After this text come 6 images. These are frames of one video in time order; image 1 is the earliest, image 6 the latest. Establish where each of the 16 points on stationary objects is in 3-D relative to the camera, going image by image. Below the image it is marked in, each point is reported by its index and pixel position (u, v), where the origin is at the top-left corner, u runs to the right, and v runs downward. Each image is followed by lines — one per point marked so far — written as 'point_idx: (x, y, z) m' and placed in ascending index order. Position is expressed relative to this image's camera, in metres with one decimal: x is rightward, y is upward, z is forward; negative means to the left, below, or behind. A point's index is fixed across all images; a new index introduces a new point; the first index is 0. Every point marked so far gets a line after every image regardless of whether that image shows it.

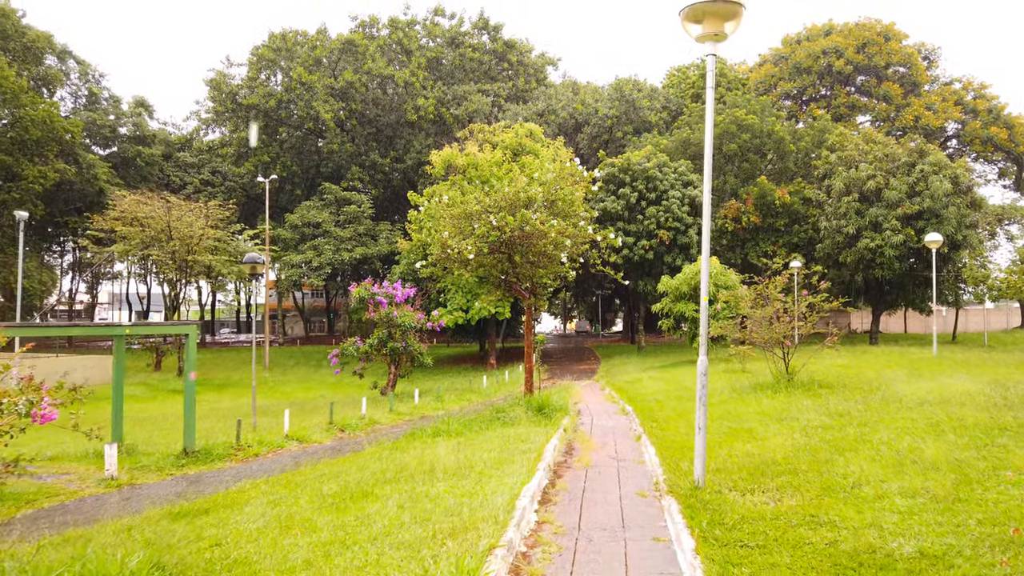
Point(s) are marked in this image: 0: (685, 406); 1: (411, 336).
0: (+2.6, -1.8, +11.2) m
1: (-2.6, -1.3, +19.8) m
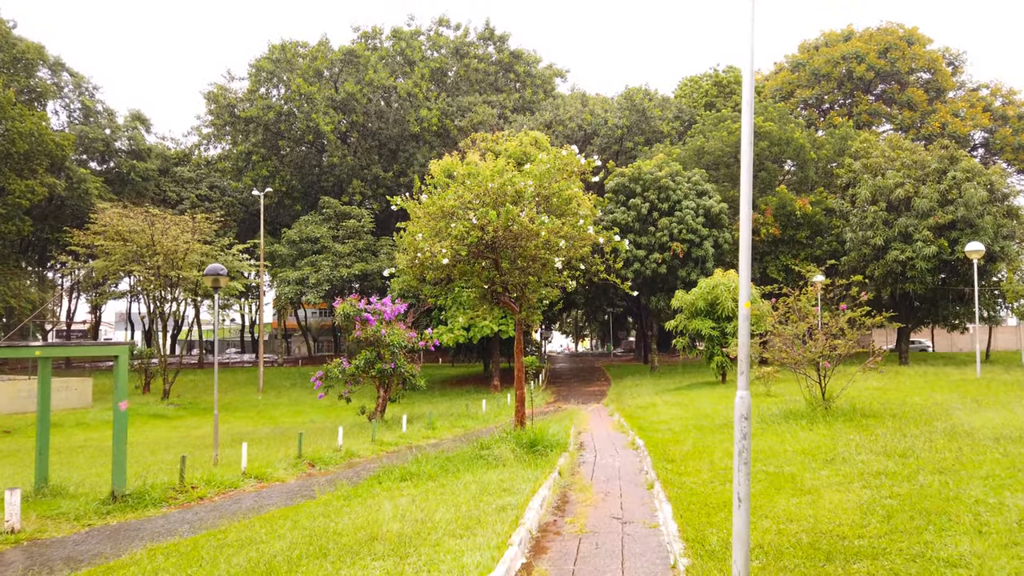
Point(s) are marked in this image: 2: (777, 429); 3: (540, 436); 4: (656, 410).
0: (+2.5, -1.9, +9.4) m
1: (-2.6, -1.6, +18.2) m
2: (+3.5, -1.9, +10.0) m
3: (+0.3, -1.8, +9.0) m
4: (+2.8, -2.4, +14.8) m
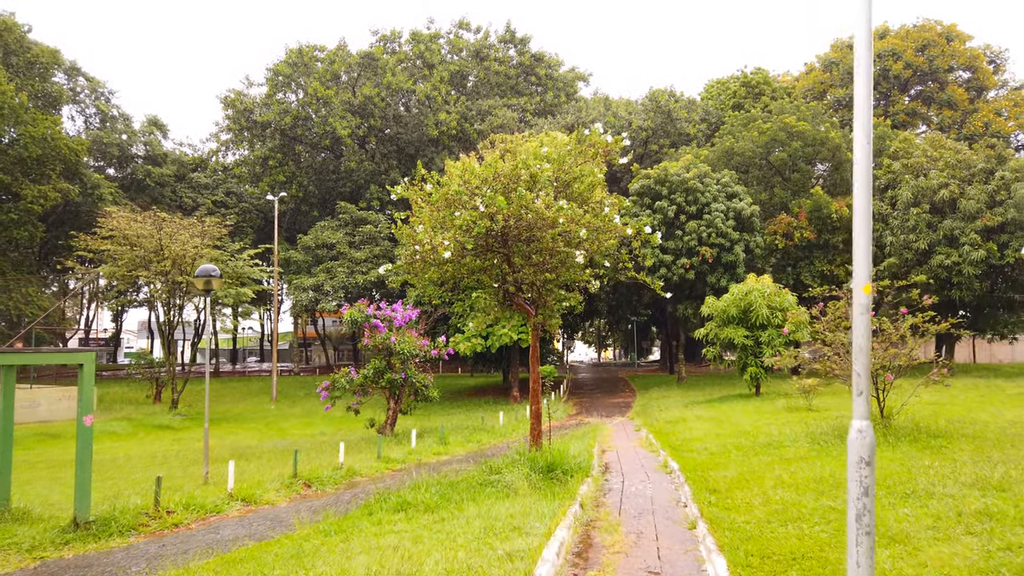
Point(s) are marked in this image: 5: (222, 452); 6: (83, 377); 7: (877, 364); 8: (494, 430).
0: (+2.6, -1.9, +8.2) m
1: (-2.2, -1.7, +17.0) m
2: (+3.7, -1.9, +8.7) m
3: (+0.5, -1.7, +7.8) m
4: (+3.1, -2.4, +13.5) m
5: (-6.1, -3.5, +16.1) m
6: (-4.7, -1.0, +8.4) m
7: (+4.9, -1.0, +10.2) m
8: (-0.4, -3.1, +16.5) m
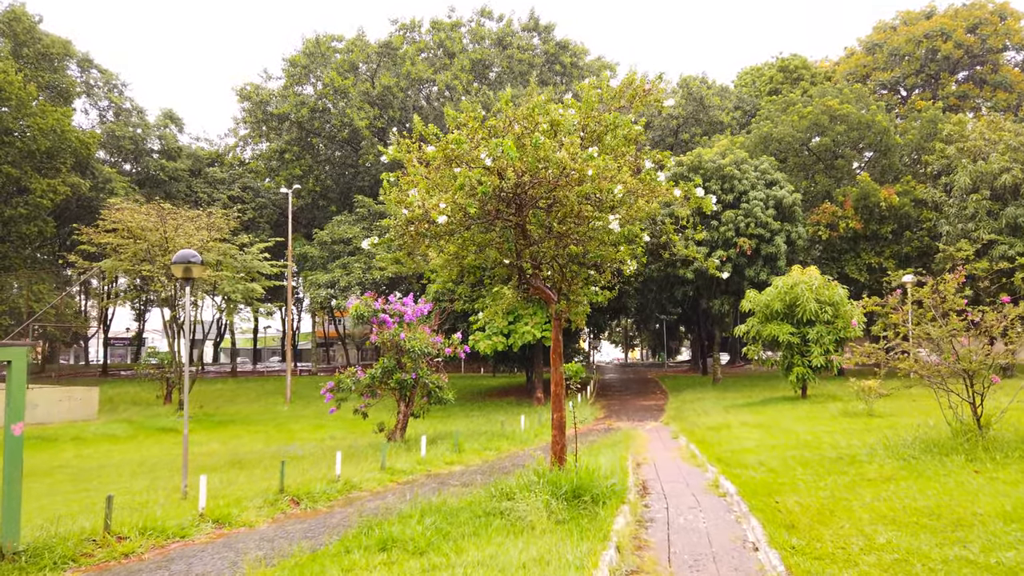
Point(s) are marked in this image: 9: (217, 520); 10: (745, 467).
0: (+2.8, -1.7, +6.5) m
1: (-1.8, -1.6, +15.5) m
2: (+3.9, -1.7, +7.0) m
3: (+0.6, -1.6, +6.2) m
4: (+3.4, -2.2, +11.8) m
5: (-5.7, -3.3, +14.7) m
6: (-4.6, -0.8, +7.0) m
7: (+5.1, -0.8, +8.5) m
8: (0.0, -2.9, +15.0) m
9: (-3.2, -2.5, +8.4) m
10: (+2.6, -2.0, +8.4) m
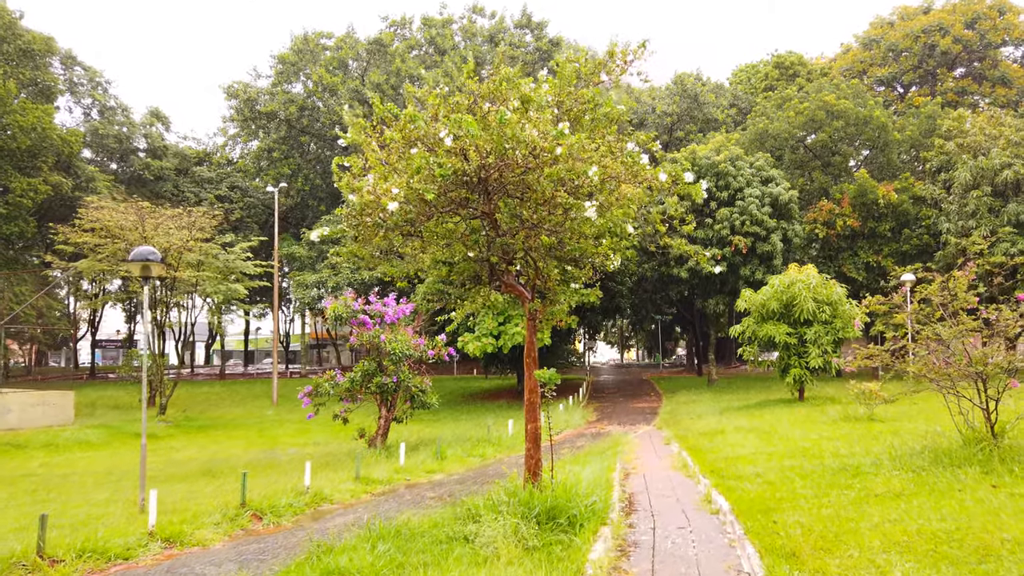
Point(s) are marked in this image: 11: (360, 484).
0: (+2.5, -1.7, +5.9) m
1: (-2.0, -1.6, +14.9) m
2: (+3.6, -1.7, +6.4) m
3: (+0.4, -1.5, +5.5) m
4: (+3.2, -2.2, +11.2) m
5: (-6.0, -3.3, +14.1) m
6: (-4.8, -0.8, +6.4) m
7: (+4.9, -0.8, +7.8) m
8: (-0.2, -2.9, +14.3) m
9: (-3.5, -2.5, +7.7) m
10: (+2.3, -1.9, +7.8) m
11: (-2.1, -2.7, +10.6) m
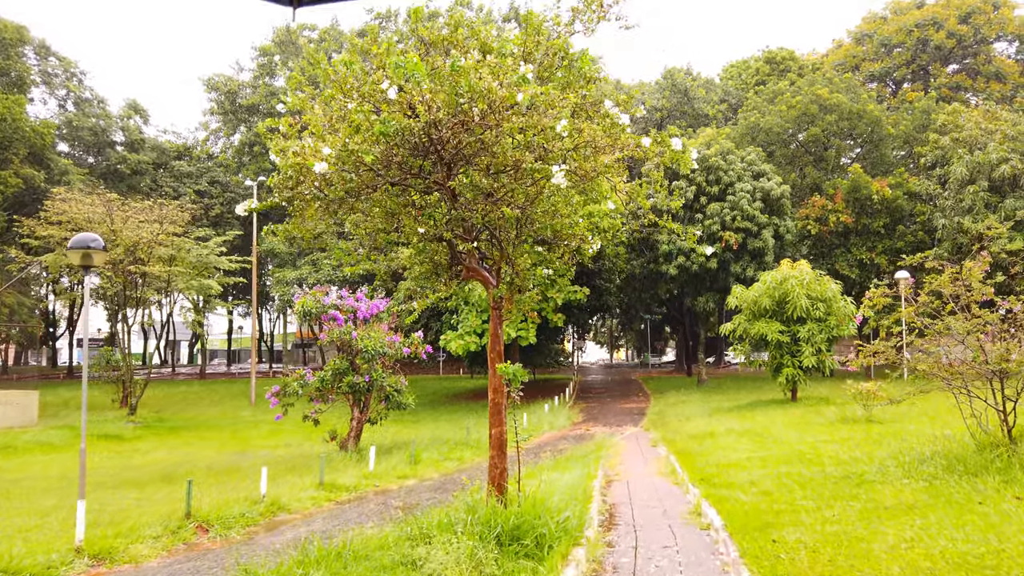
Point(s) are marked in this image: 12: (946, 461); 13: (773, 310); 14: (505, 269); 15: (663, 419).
0: (+2.3, -1.6, +5.1) m
1: (-2.4, -1.5, +14.1) m
2: (+3.4, -1.6, +5.7) m
3: (+0.1, -1.4, +4.8) m
4: (+2.8, -2.1, +10.4) m
5: (-6.3, -3.2, +13.2) m
6: (-5.1, -0.7, +5.6) m
7: (+4.6, -0.7, +7.1) m
8: (-0.6, -2.8, +13.6) m
9: (-3.7, -2.4, +6.9) m
10: (+2.0, -1.8, +7.0) m
11: (-2.4, -2.6, +9.8) m
12: (+4.0, -1.6, +7.1) m
13: (+5.9, -0.5, +17.3) m
14: (0.0, +0.1, +6.0) m
15: (+3.2, -2.8, +16.2) m
